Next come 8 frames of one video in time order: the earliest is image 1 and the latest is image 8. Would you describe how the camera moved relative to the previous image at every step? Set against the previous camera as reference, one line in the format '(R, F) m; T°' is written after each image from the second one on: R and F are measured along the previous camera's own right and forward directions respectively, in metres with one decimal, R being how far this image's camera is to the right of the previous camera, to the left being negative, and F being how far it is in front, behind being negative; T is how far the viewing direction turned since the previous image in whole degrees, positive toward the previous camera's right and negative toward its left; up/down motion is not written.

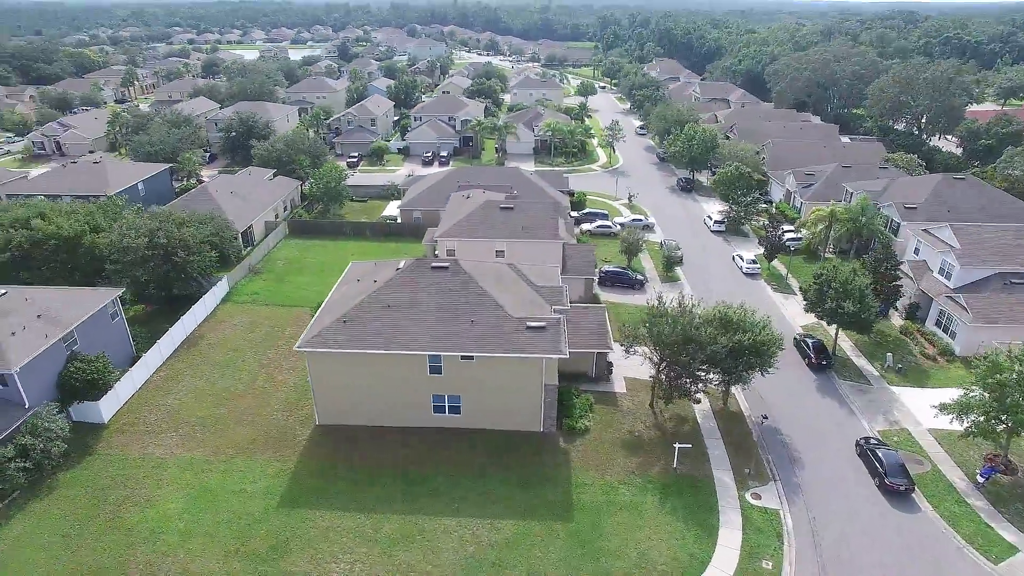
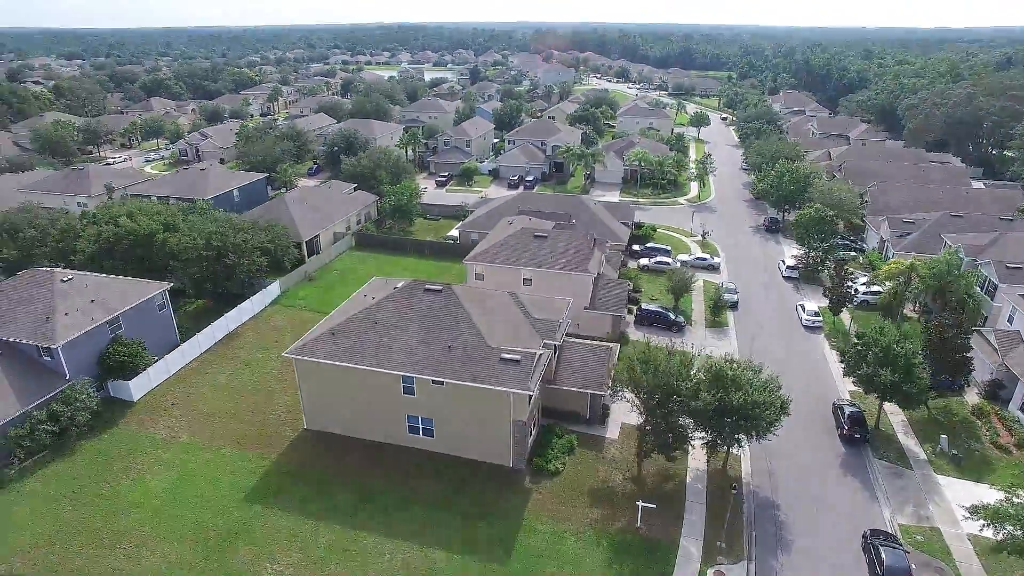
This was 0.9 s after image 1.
(+5.9, +0.9) m; -12°
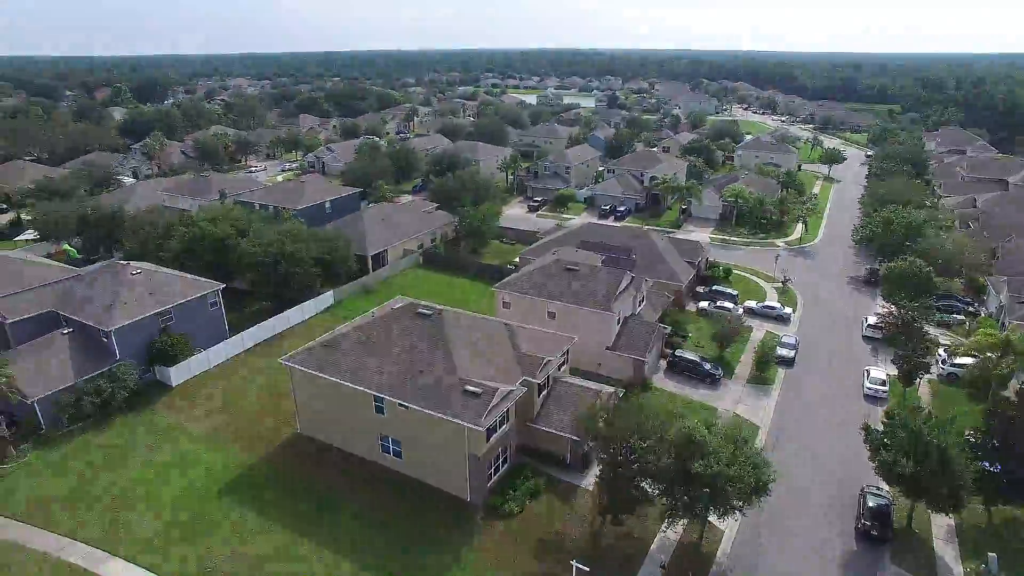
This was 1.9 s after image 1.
(+6.5, +1.2) m; -13°
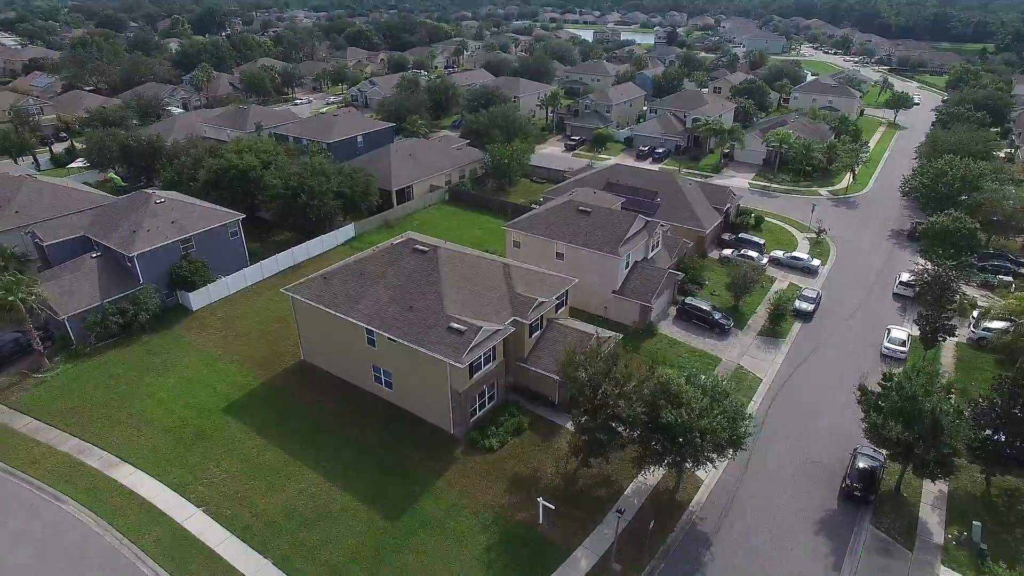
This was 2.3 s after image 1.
(+2.7, +0.3) m; -5°
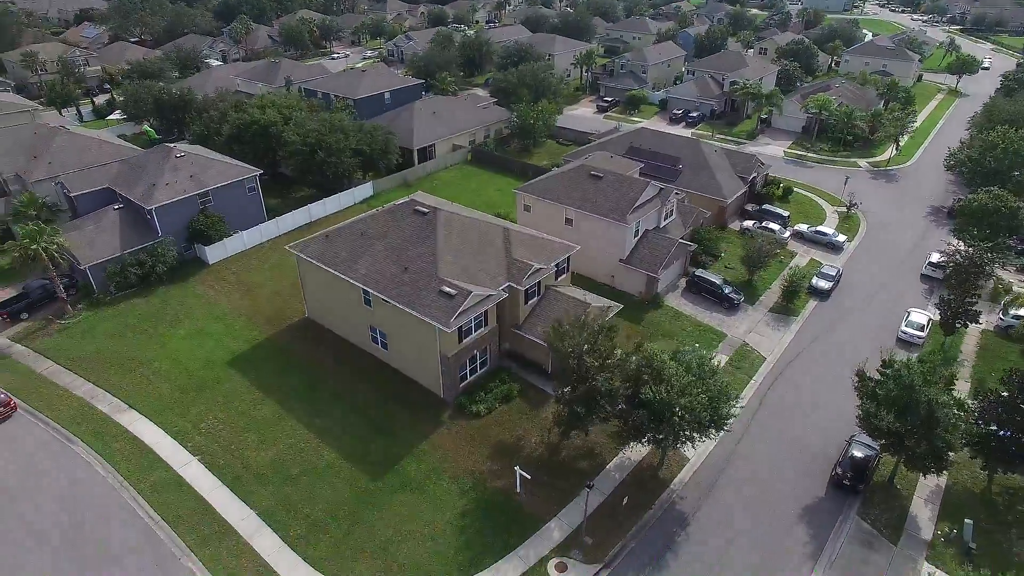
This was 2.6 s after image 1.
(+2.0, +0.3) m; -4°
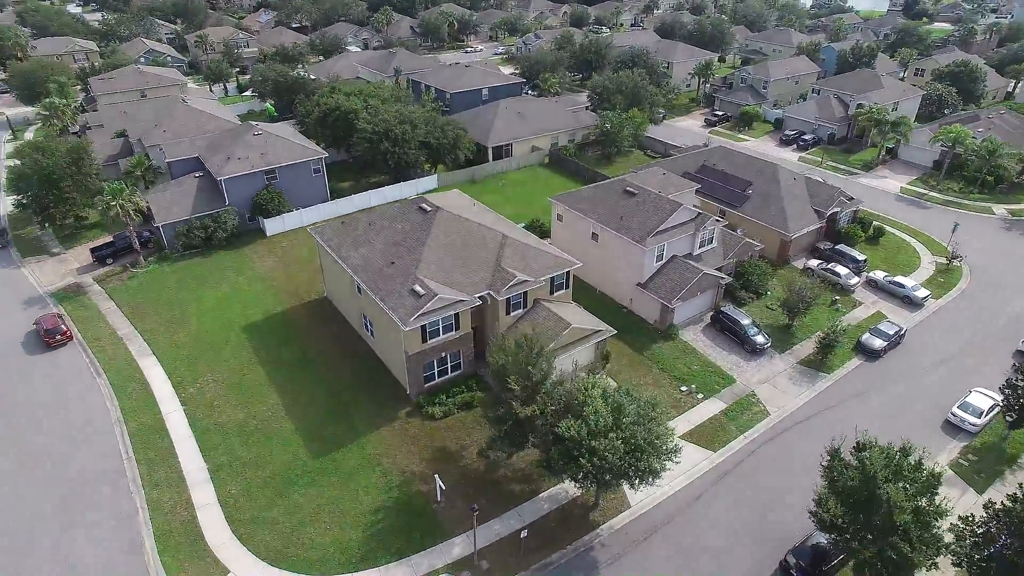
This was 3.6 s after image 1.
(+6.6, +1.2) m; -13°
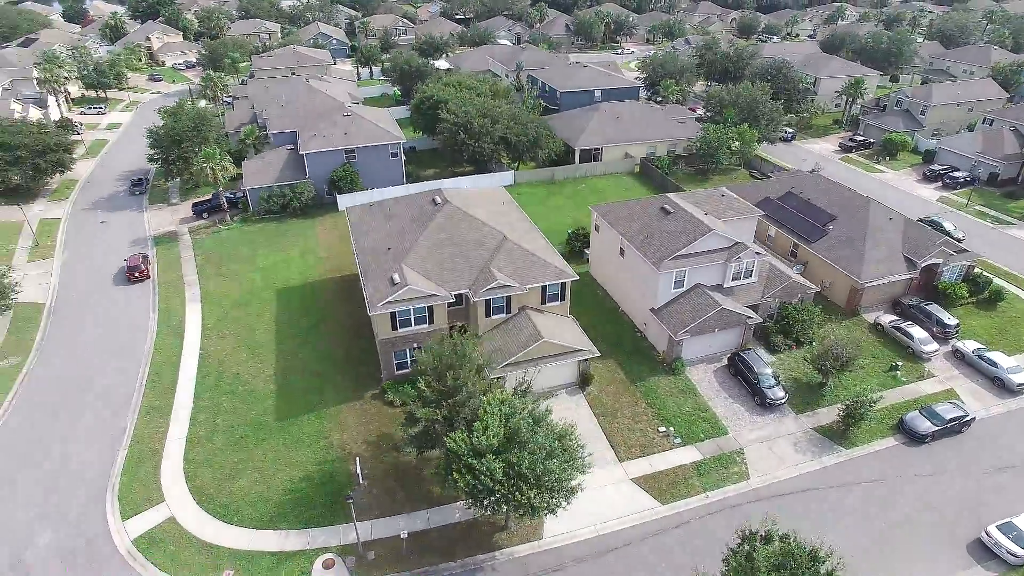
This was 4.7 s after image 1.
(+7.4, +1.6) m; -15°
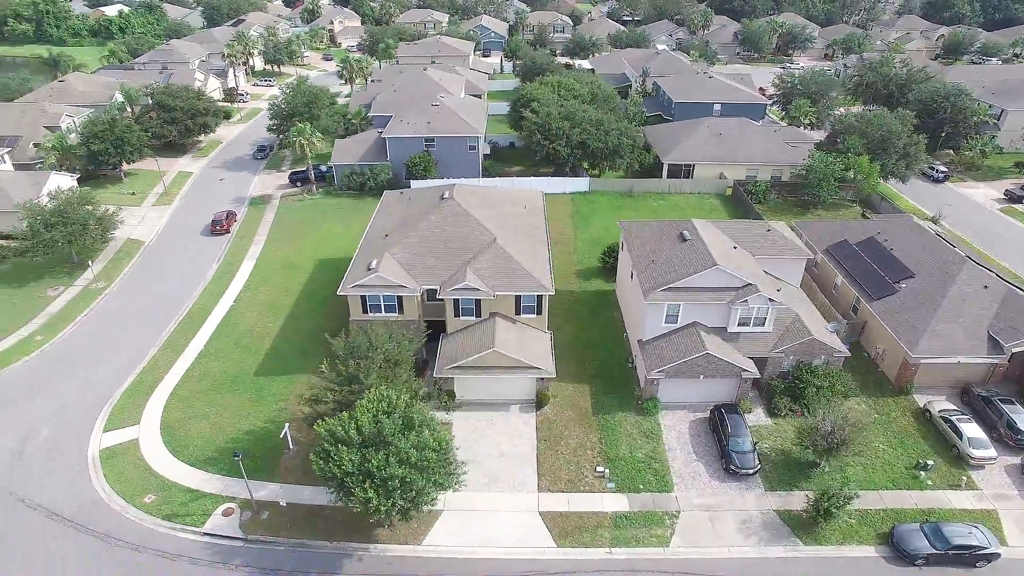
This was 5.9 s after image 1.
(+8.1, +1.8) m; -16°
